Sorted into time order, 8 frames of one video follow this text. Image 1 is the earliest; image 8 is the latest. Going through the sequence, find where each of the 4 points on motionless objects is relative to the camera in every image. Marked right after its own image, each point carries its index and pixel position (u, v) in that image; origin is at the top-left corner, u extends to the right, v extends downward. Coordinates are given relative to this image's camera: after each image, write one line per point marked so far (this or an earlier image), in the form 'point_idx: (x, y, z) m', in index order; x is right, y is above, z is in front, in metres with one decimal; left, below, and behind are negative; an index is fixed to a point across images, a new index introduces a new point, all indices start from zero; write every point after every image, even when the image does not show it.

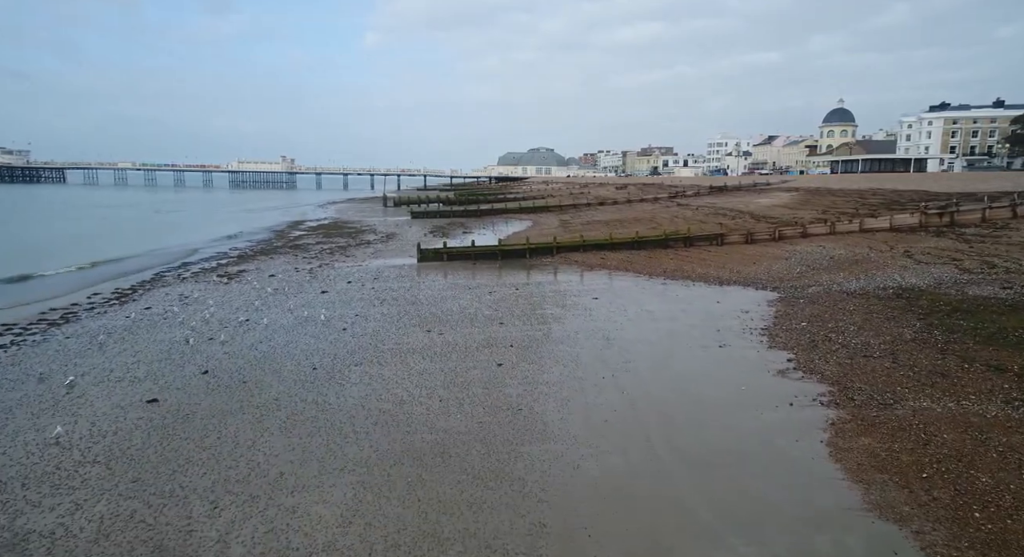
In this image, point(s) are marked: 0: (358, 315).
0: (-4.3, -1.1, +15.4) m
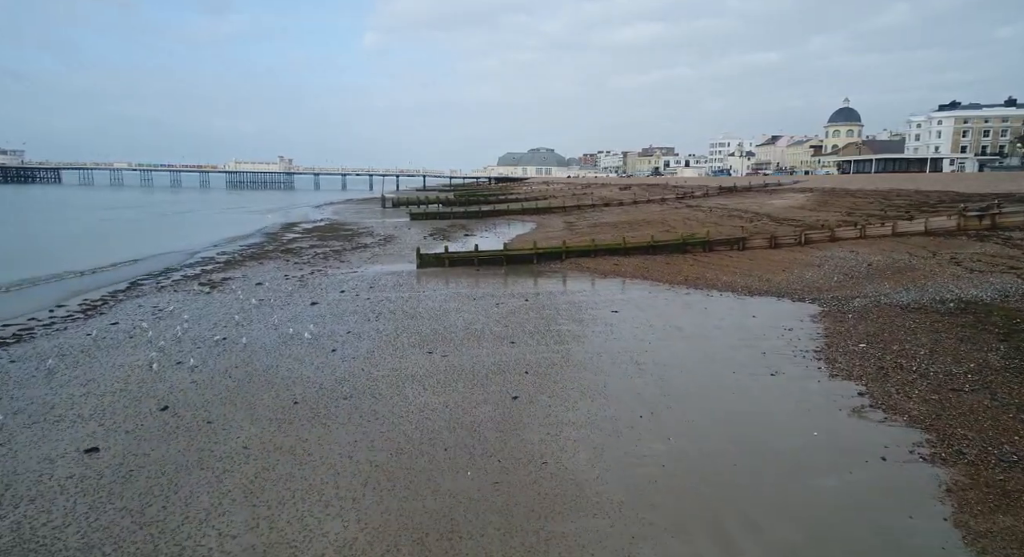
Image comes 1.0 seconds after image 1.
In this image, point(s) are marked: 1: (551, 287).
0: (-4.0, -1.4, +13.7) m
1: (+1.4, -0.3, +19.8) m
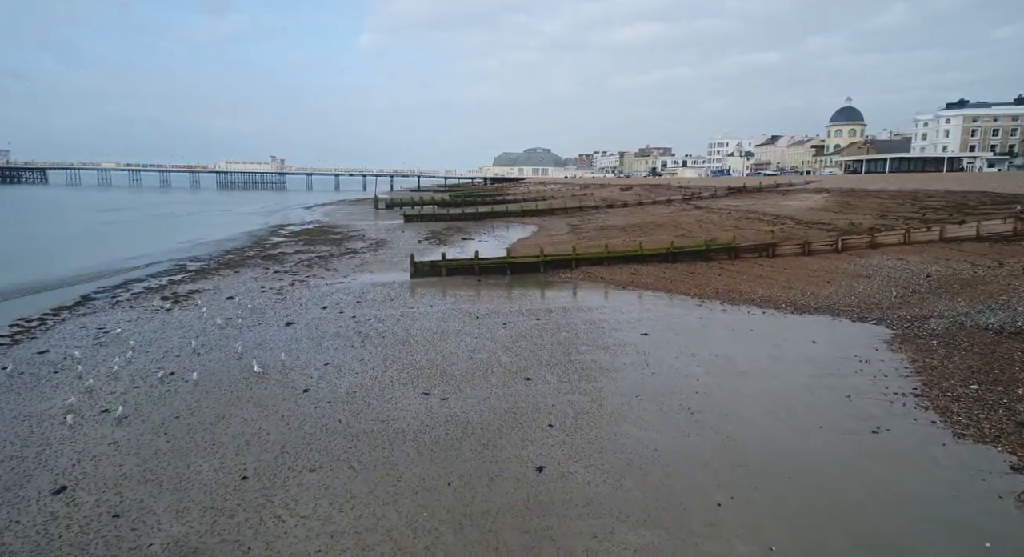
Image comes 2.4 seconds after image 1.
0: (-3.7, -1.8, +11.2) m
1: (+1.6, -0.7, +17.4) m
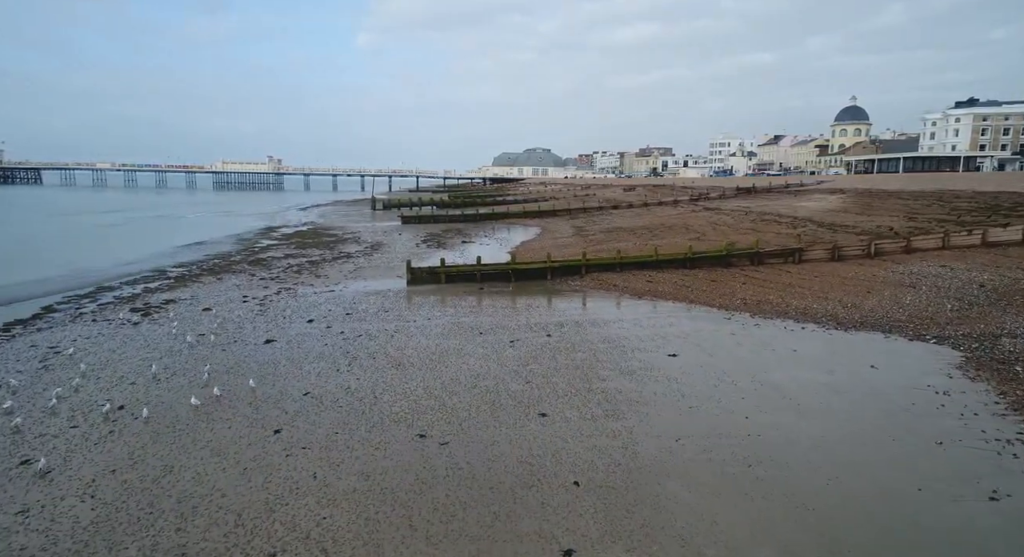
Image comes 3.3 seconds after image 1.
0: (-3.5, -2.1, +9.6) m
1: (+1.8, -1.0, +15.8) m
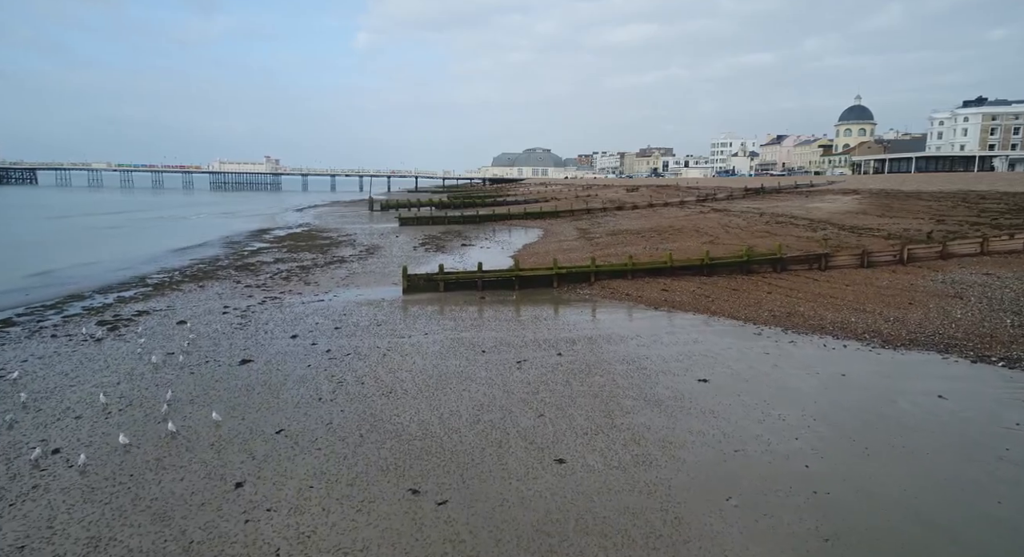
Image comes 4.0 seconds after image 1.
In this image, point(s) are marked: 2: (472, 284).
0: (-3.4, -2.3, +8.1) m
1: (+1.9, -1.3, +14.3) m
2: (-1.4, -0.2, +19.1) m
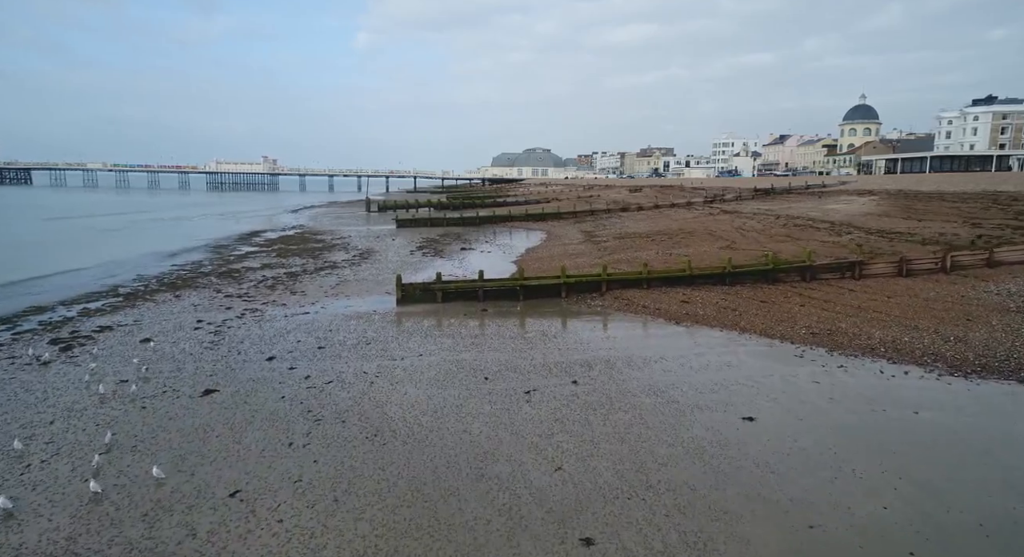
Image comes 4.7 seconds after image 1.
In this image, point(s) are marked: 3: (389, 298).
0: (-3.2, -2.6, +6.5) m
1: (+2.0, -1.6, +12.7) m
2: (-1.2, -0.5, +17.5) m
3: (-4.0, -0.6, +18.1) m
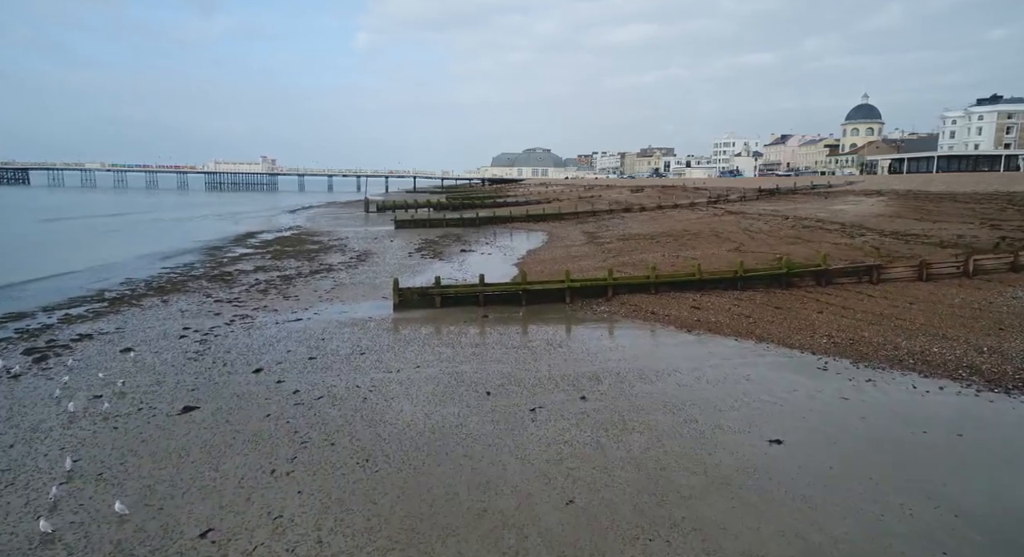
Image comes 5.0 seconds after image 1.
0: (-3.2, -2.8, +5.7) m
1: (+2.1, -1.7, +11.9) m
2: (-1.2, -0.6, +16.8) m
3: (-4.0, -0.8, +17.3) m
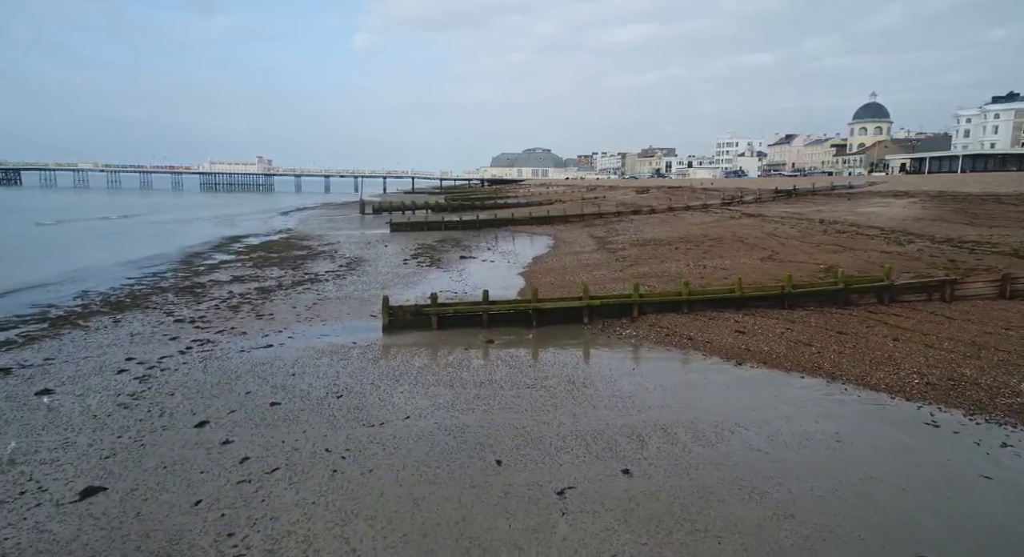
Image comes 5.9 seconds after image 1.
0: (-2.9, -3.2, +3.3) m
1: (+2.4, -2.1, +9.5) m
2: (-0.9, -1.1, +14.3) m
3: (-3.7, -1.2, +14.9) m
